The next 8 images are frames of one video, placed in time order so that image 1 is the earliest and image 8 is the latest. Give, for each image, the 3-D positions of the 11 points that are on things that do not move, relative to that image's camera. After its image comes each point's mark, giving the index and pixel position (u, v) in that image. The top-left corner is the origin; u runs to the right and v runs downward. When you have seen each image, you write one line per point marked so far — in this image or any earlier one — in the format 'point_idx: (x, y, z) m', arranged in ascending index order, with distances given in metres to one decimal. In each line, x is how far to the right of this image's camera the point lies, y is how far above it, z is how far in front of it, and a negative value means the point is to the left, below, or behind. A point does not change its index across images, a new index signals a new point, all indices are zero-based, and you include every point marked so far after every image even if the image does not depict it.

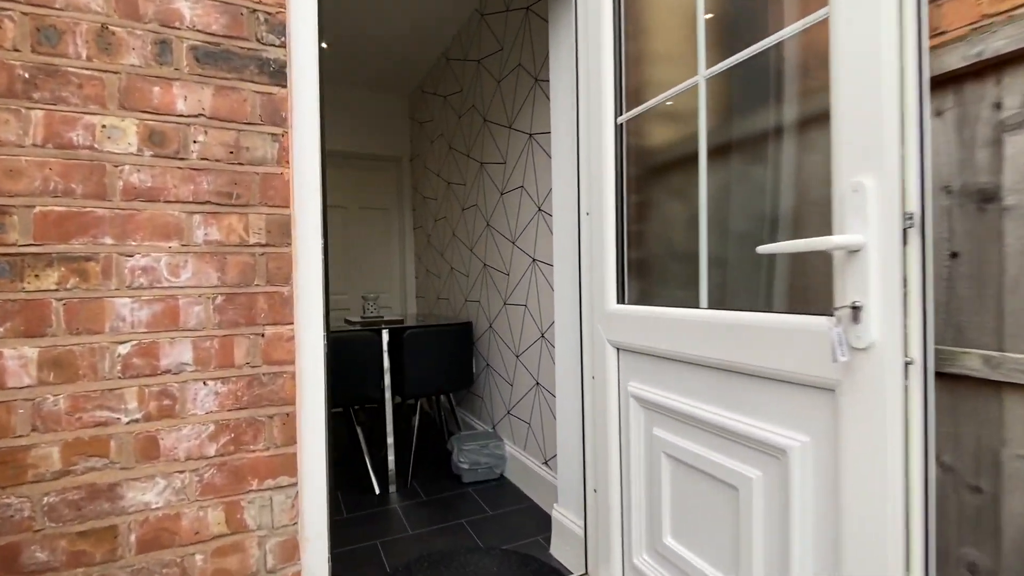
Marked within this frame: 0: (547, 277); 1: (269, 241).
0: (+0.2, 0.0, +2.1) m
1: (-0.6, +0.1, +1.1) m
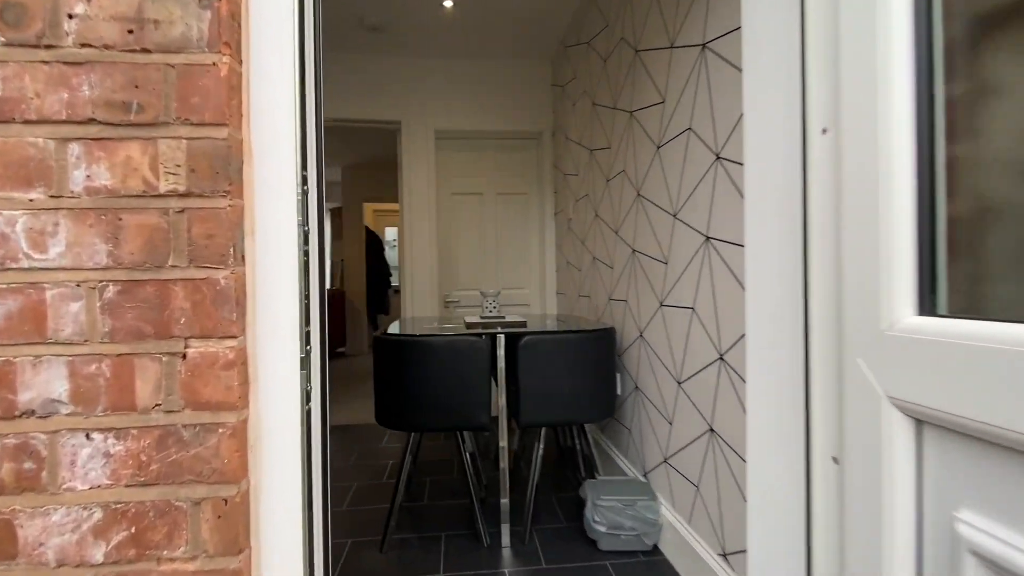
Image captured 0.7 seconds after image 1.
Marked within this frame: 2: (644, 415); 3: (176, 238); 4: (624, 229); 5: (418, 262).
0: (+0.6, +0.1, +1.3) m
1: (-0.4, +0.1, +0.6) m
2: (+0.5, -0.5, +1.9) m
3: (-0.4, +0.1, +0.6) m
4: (+0.5, +0.3, +2.1) m
5: (-0.6, +0.2, +3.3) m
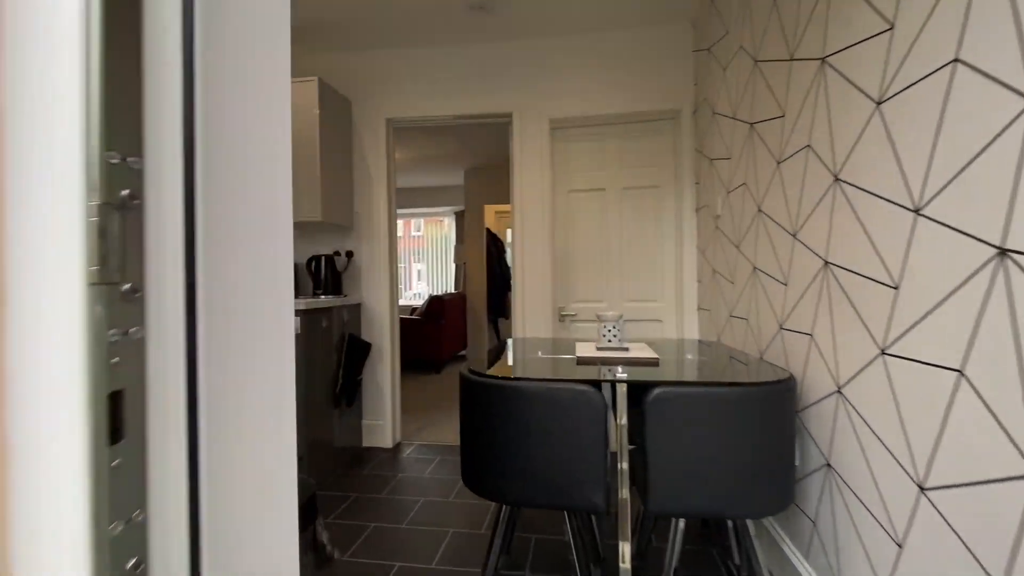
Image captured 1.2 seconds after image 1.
0: (+0.8, 0.0, +0.7) m
1: (-0.4, 0.0, +0.3) m
2: (+0.9, -0.6, +1.3) m
3: (-0.4, 0.0, +0.3) m
4: (+0.9, +0.2, +1.5) m
5: (+0.1, +0.1, +2.9) m
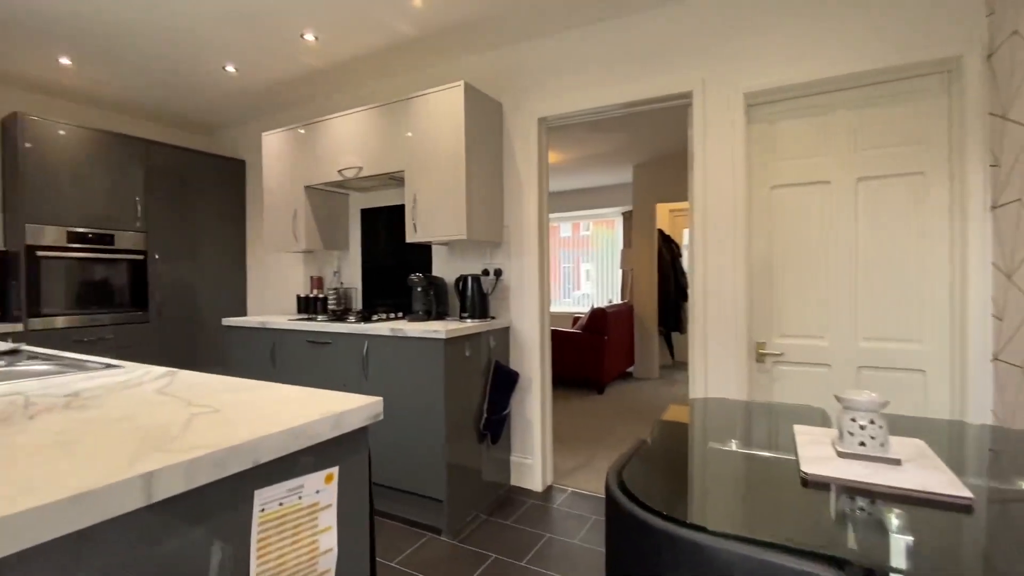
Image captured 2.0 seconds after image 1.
0: (+0.8, -0.2, -0.1) m
1: (-0.4, -0.1, -0.1) m
2: (+1.1, -0.7, +0.5) m
3: (-0.4, -0.2, -0.1) m
4: (+1.2, 0.0, +0.6) m
5: (+1.0, 0.0, +2.3) m
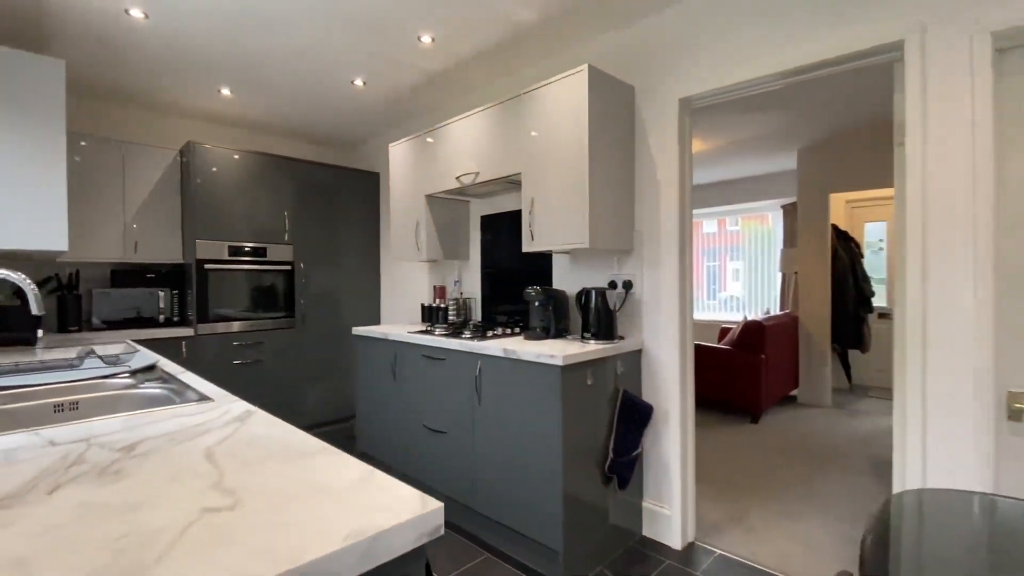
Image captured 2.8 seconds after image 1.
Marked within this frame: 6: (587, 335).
0: (+0.7, -0.3, -0.6) m
1: (-0.5, -0.2, -0.3) m
2: (+1.1, -0.8, -0.2) m
3: (-0.5, -0.2, -0.2) m
4: (+1.2, -0.1, 0.0) m
5: (+1.4, -0.1, +1.6) m
6: (+0.4, -0.2, +2.3) m
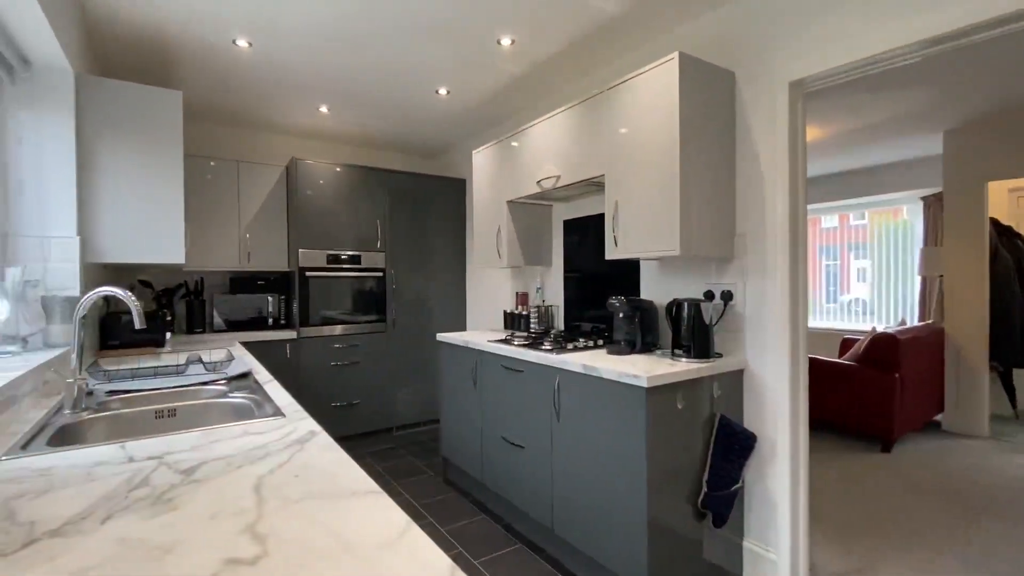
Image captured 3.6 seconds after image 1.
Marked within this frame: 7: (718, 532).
0: (+0.5, -0.3, -0.8) m
1: (-0.6, -0.2, -0.3) m
2: (+1.0, -0.9, -0.5) m
3: (-0.6, -0.3, -0.2) m
4: (+1.1, -0.1, -0.4) m
5: (+1.6, -0.2, +1.2) m
6: (+0.7, -0.3, +2.1) m
7: (+0.9, -1.0, +2.0) m
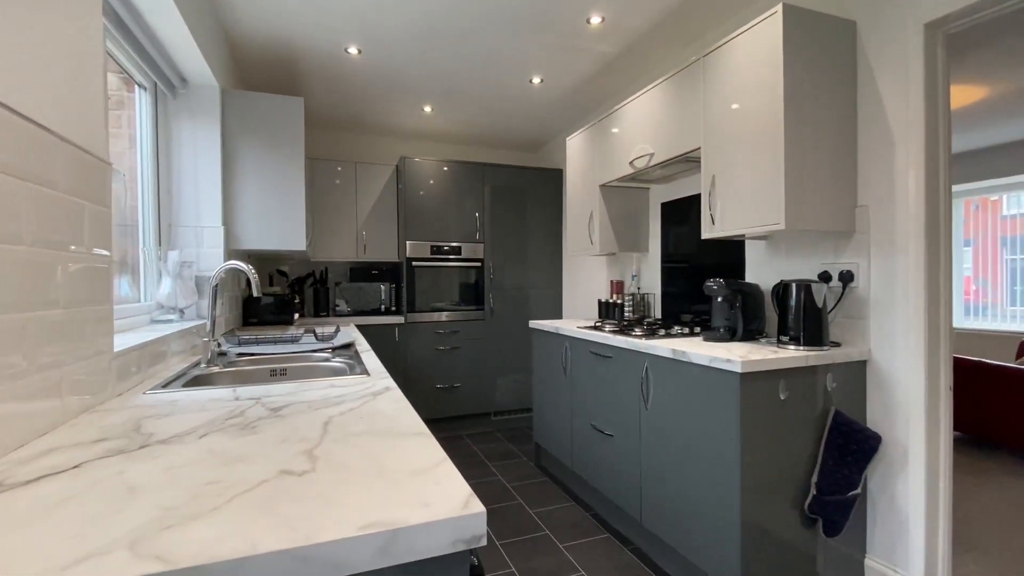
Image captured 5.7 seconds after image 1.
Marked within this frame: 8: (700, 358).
0: (+0.2, -0.2, -0.9) m
1: (-0.8, -0.1, -0.1) m
2: (+0.7, -0.8, -0.7) m
3: (-0.8, -0.2, -0.1) m
4: (+0.9, 0.0, -0.6) m
5: (+1.8, -0.1, +0.8) m
6: (+1.1, -0.2, +1.9) m
7: (+1.2, -0.9, +1.8) m
8: (+0.7, -0.3, +1.7) m
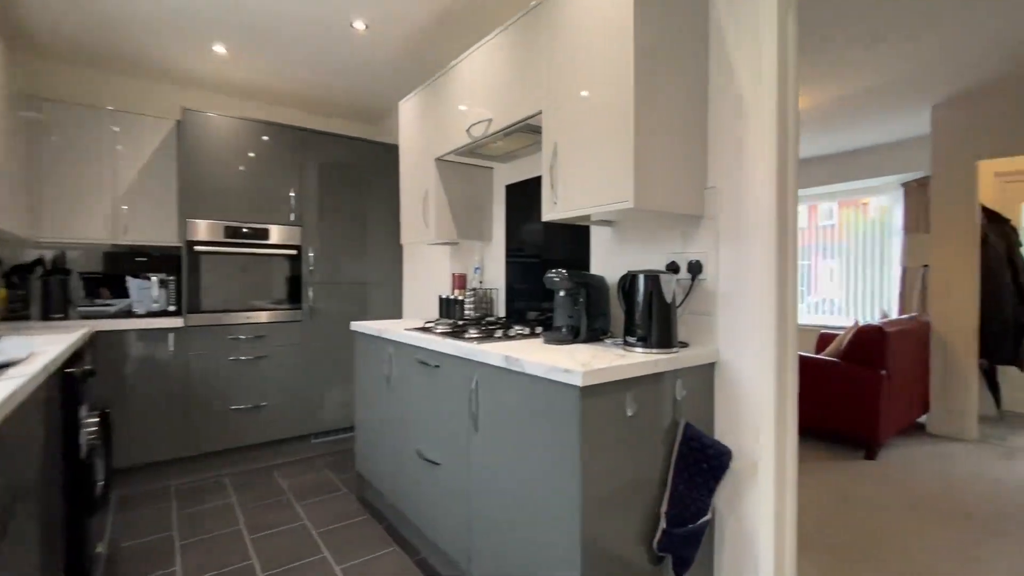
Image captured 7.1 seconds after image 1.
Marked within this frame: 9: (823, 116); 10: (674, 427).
0: (+0.3, -0.2, -1.3) m
1: (-0.8, -0.1, -0.8) m
2: (+0.8, -0.8, -0.9) m
3: (-0.8, -0.2, -0.8) m
4: (+0.9, 0.0, -0.8) m
5: (+1.4, -0.1, +0.8) m
6: (+0.4, -0.2, +1.6) m
7: (+0.5, -0.9, +1.5) m
8: (+0.1, -0.2, +1.4) m
9: (+2.4, +1.3, +3.7) m
10: (+0.5, -0.4, +1.5) m
